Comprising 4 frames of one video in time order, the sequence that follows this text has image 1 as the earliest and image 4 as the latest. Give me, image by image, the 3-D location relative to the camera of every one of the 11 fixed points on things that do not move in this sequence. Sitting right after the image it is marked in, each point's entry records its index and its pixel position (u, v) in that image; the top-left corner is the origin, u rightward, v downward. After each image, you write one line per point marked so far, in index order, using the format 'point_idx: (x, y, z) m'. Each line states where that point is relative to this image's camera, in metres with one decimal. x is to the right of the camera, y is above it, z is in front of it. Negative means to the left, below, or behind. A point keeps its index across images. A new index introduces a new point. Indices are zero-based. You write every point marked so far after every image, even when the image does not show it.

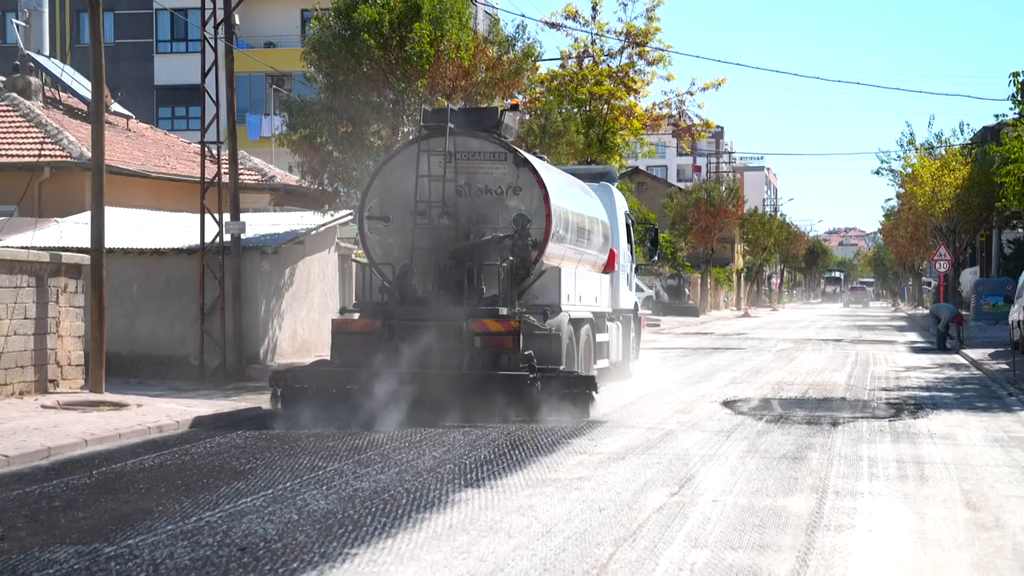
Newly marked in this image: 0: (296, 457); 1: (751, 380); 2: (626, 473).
0: (-1.8, -1.4, +10.3) m
1: (+3.8, -1.5, +19.3) m
2: (+0.9, -1.5, +9.7) m
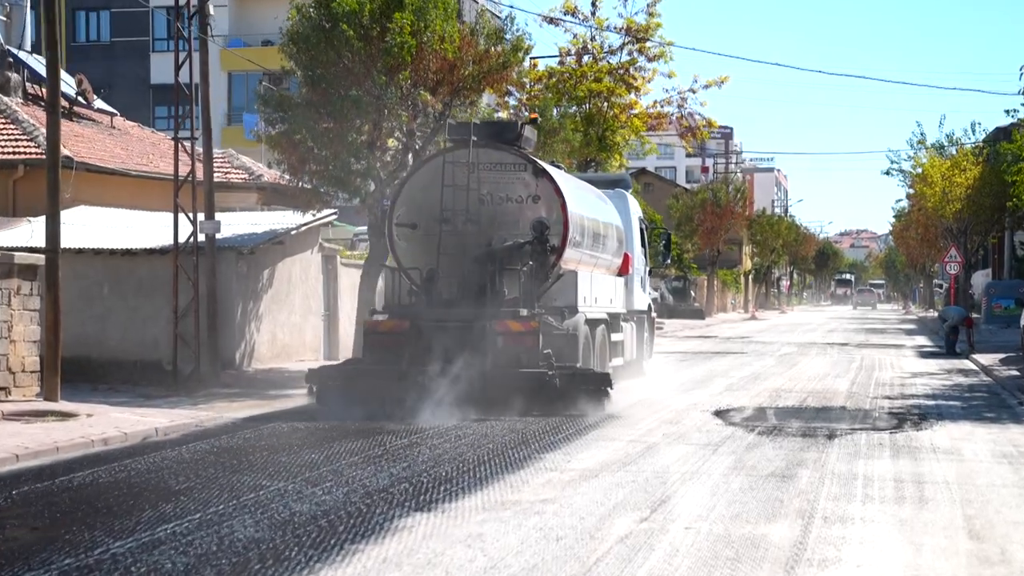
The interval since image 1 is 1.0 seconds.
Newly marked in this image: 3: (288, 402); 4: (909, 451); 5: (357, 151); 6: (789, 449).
0: (-2.1, -1.5, +9.5) m
1: (+3.6, -1.5, +18.4) m
2: (+0.6, -1.5, +8.8) m
3: (-3.1, -1.6, +16.8) m
4: (+3.7, -1.5, +11.3) m
5: (-2.4, +2.2, +19.0) m
6: (+2.6, -1.5, +11.5) m
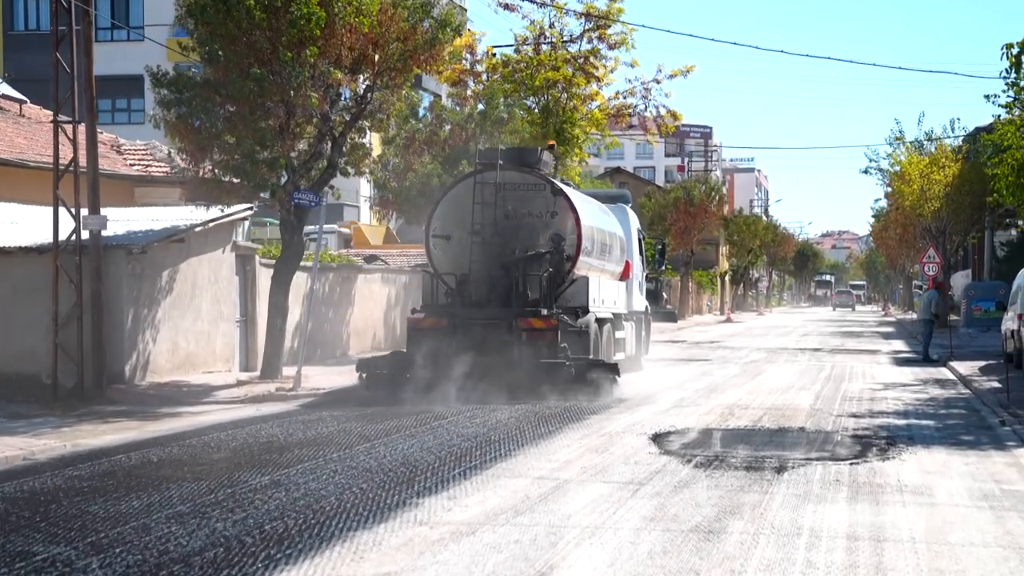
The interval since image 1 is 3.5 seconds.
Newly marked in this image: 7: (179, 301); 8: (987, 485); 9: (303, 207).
0: (-3.1, -1.5, +7.4) m
1: (+2.6, -1.6, +16.4) m
2: (-0.3, -1.6, +6.8) m
3: (-4.1, -1.6, +14.8) m
4: (+2.8, -1.6, +9.4) m
5: (-3.5, +2.1, +16.9) m
6: (+1.7, -1.6, +9.5) m
7: (-5.0, -0.2, +18.3) m
8: (+3.9, -1.6, +9.8) m
9: (-3.1, +1.2, +17.9) m
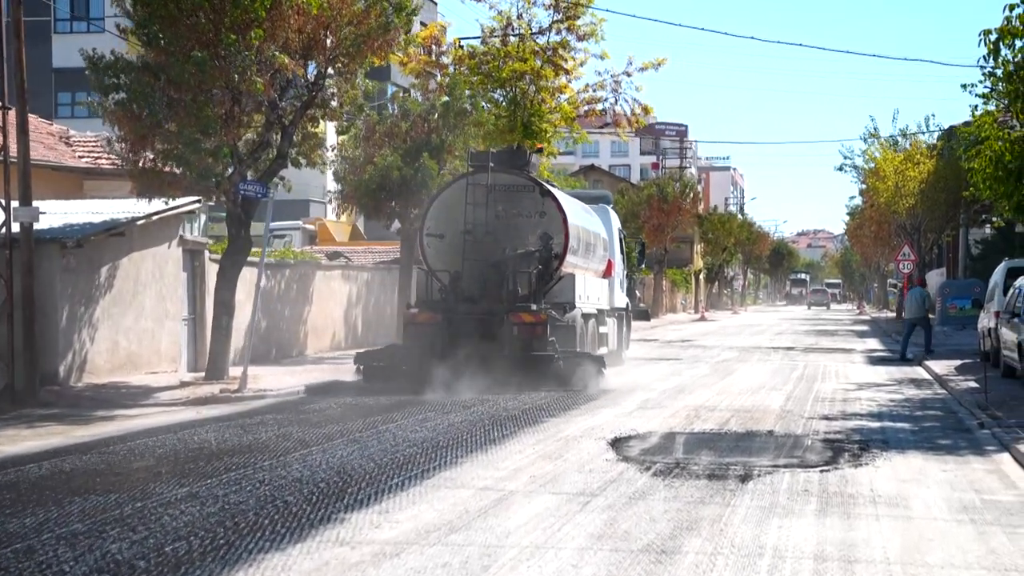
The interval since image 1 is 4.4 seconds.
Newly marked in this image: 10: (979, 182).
0: (-3.4, -1.5, +6.6) m
1: (+2.0, -1.5, +15.7) m
2: (-0.7, -1.5, +6.0) m
3: (-4.6, -1.6, +13.9) m
4: (+2.3, -1.5, +8.6) m
5: (-4.1, +2.2, +16.0) m
6: (+1.2, -1.5, +8.7) m
7: (-5.6, -0.1, +17.4) m
8: (+3.4, -1.5, +9.1) m
9: (-3.7, +1.2, +17.0) m
10: (+7.3, +1.7, +18.8) m
